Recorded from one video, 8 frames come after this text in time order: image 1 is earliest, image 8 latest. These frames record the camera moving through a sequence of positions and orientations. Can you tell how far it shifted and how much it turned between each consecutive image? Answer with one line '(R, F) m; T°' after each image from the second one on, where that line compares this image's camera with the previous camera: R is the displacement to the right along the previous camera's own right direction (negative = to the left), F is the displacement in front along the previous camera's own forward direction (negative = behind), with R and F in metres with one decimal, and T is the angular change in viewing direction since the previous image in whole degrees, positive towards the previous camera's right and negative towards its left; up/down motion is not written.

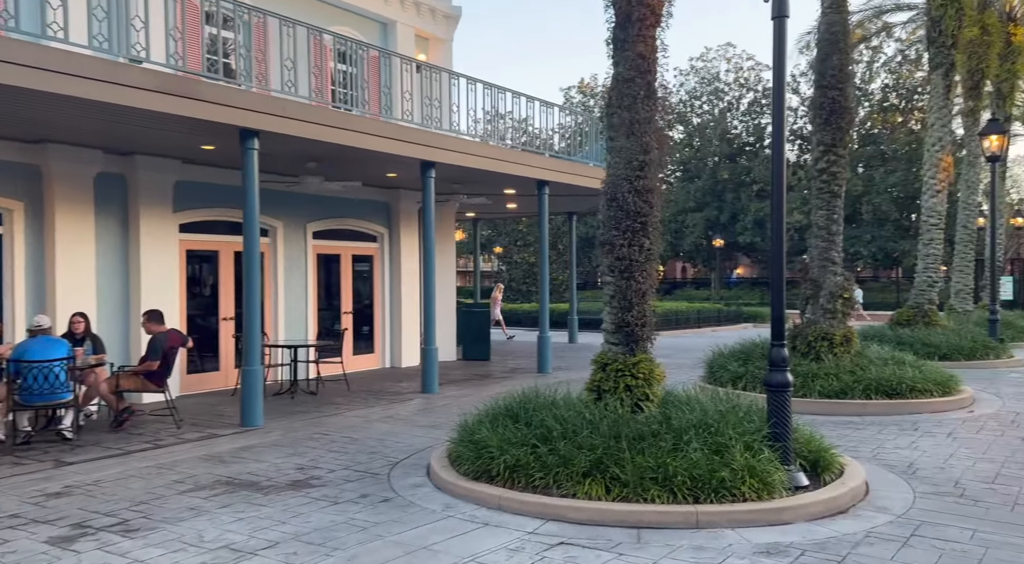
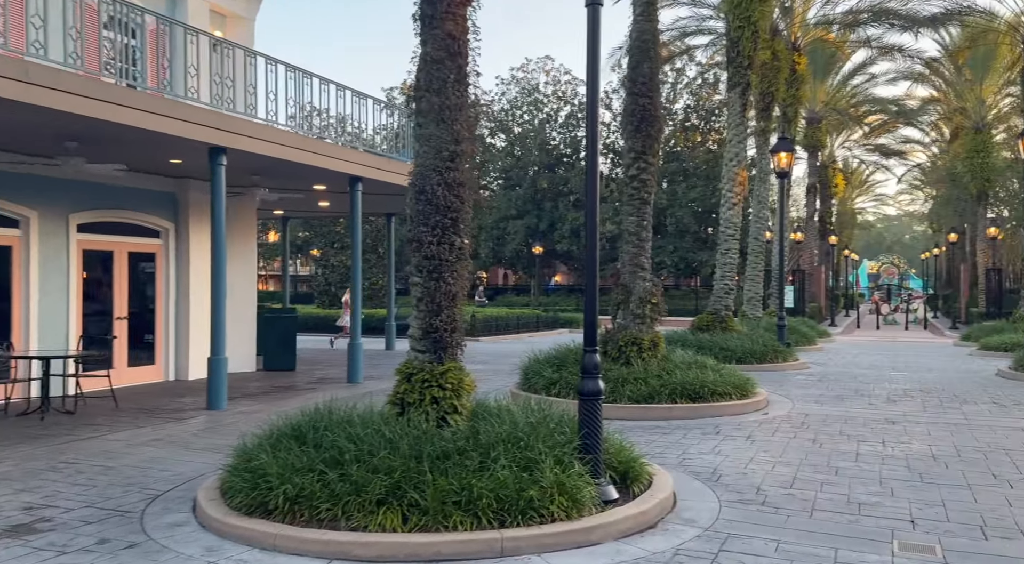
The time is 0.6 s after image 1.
(+0.2, +0.6) m; +13°
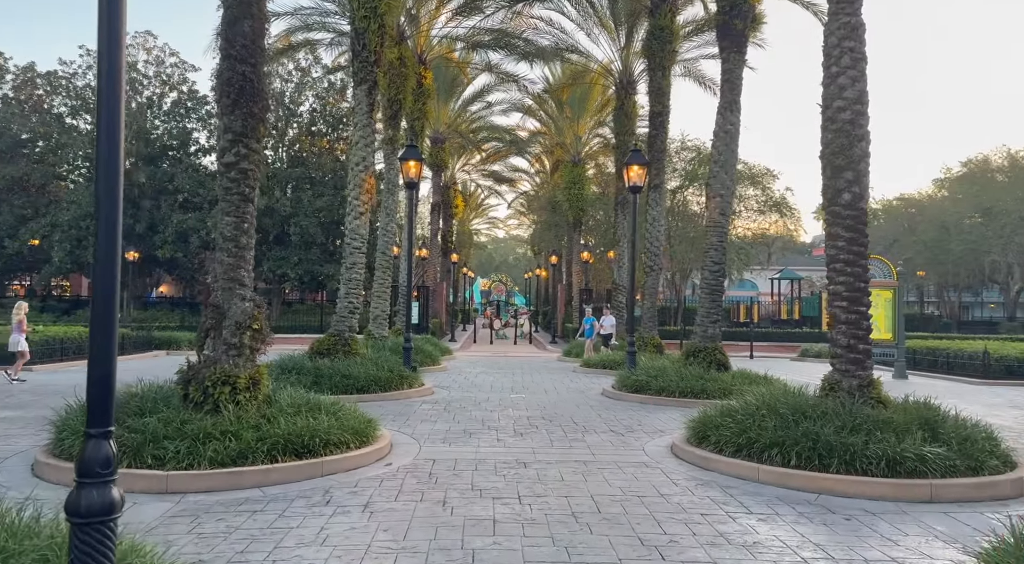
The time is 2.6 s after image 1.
(+0.7, +2.0) m; +28°
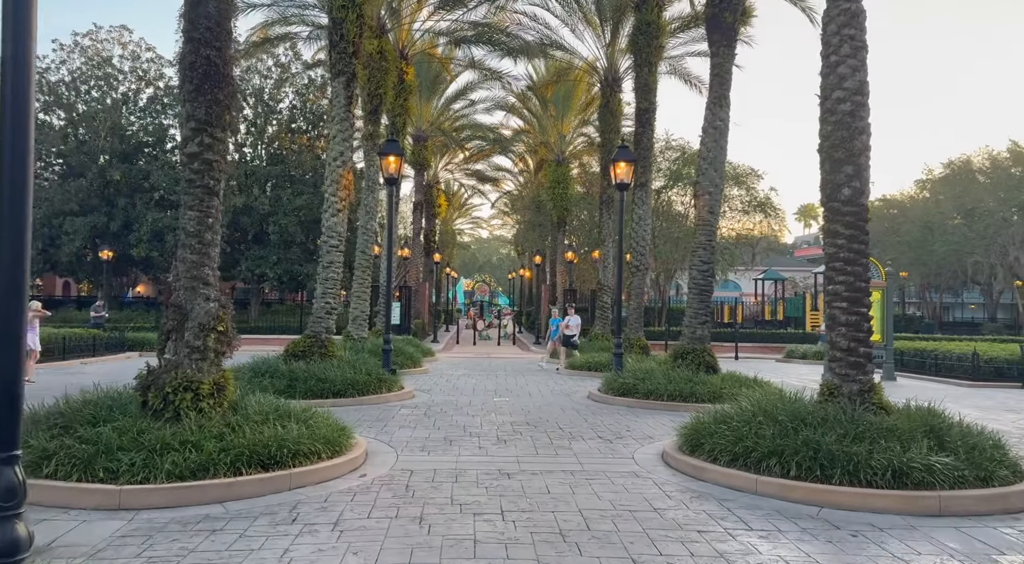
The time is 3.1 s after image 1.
(0.0, +0.5) m; +1°
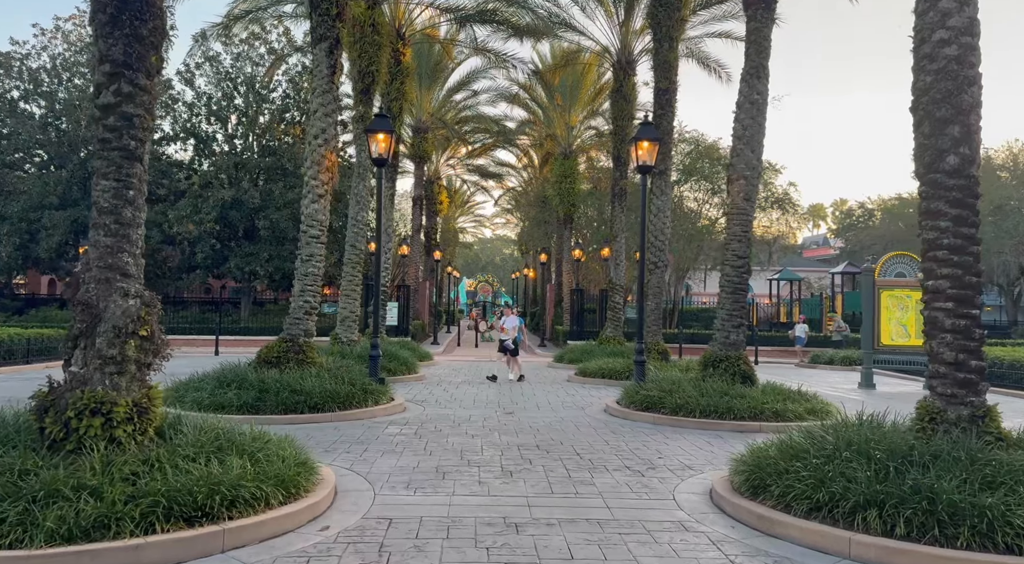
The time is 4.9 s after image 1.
(-0.1, +1.8) m; 0°
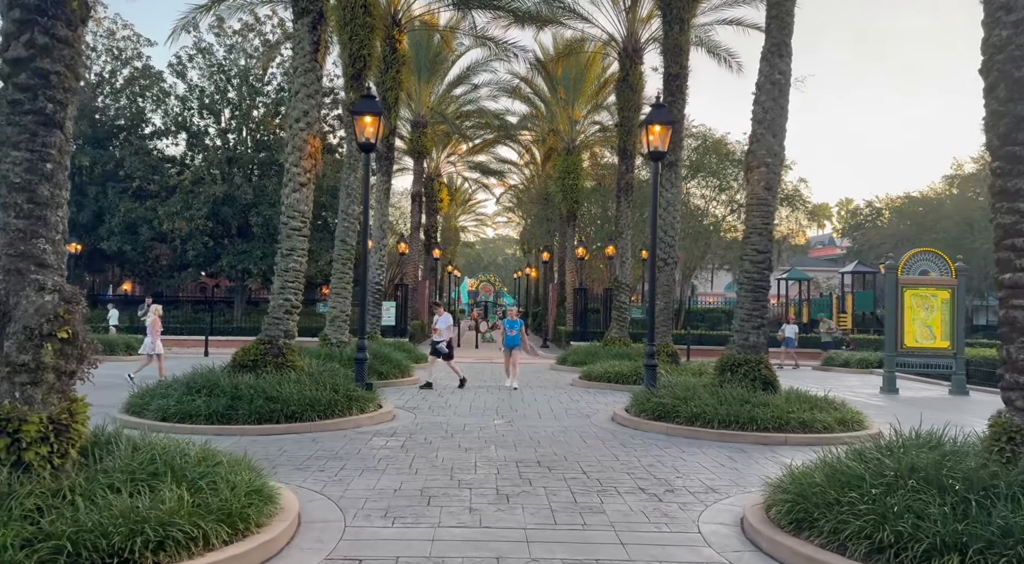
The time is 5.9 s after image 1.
(+0.1, +1.0) m; 0°
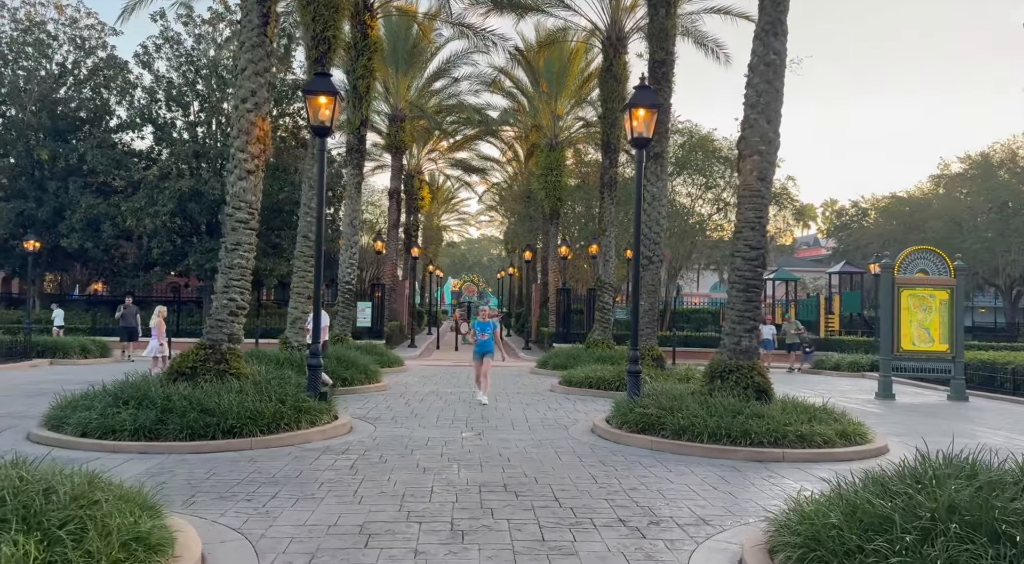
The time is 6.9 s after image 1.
(+0.2, +1.0) m; +1°
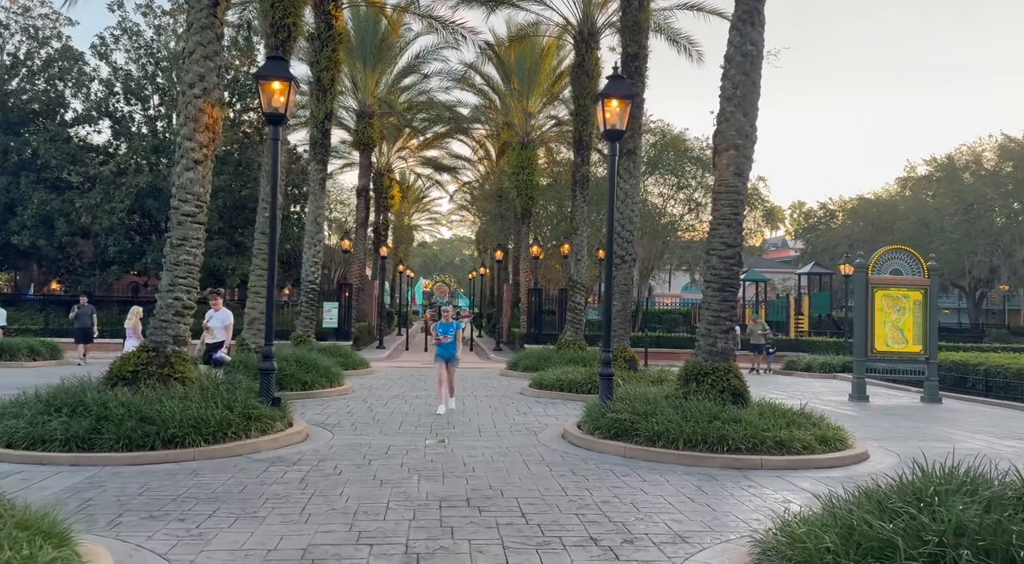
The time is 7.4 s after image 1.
(+0.1, +0.5) m; +2°
